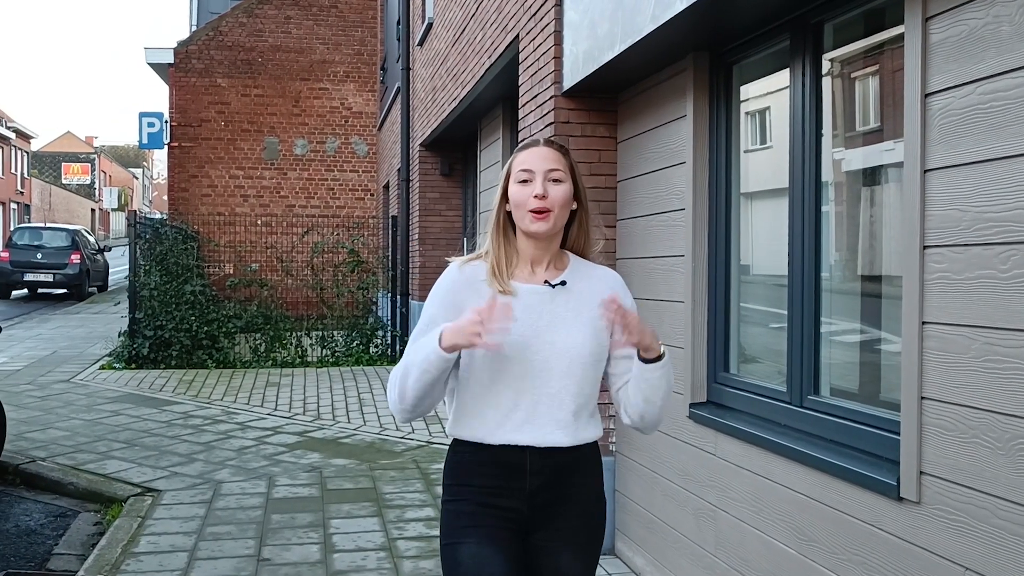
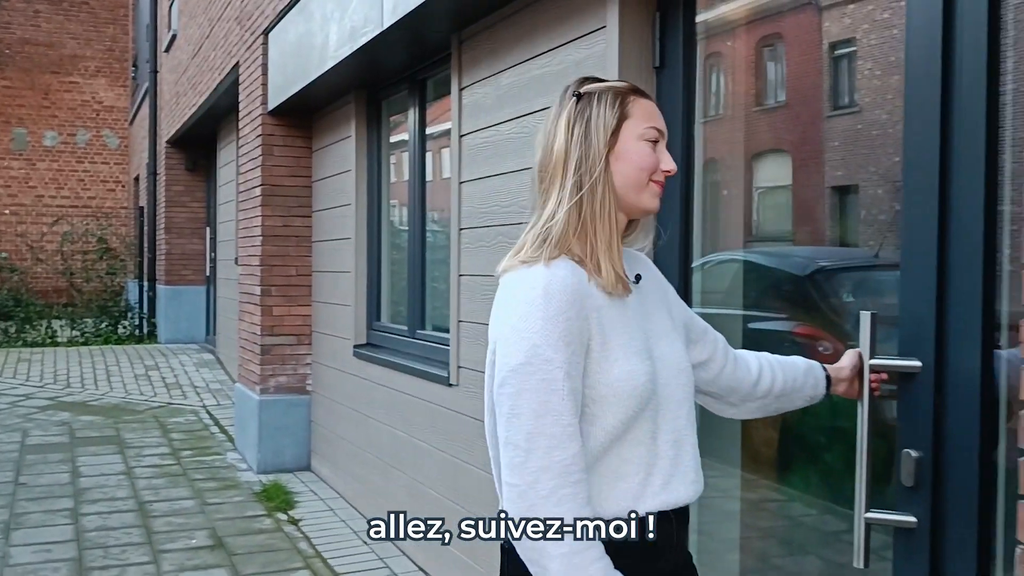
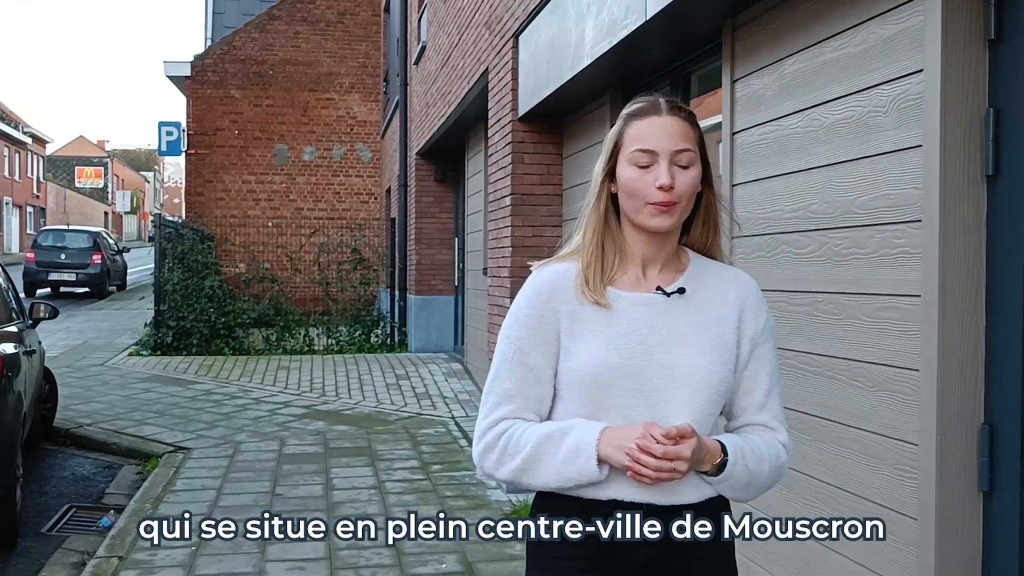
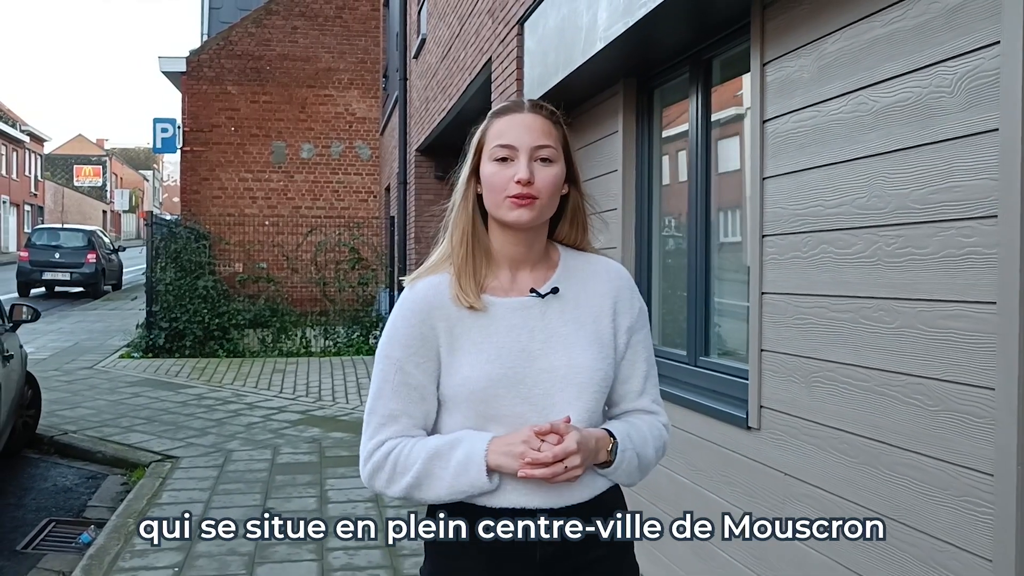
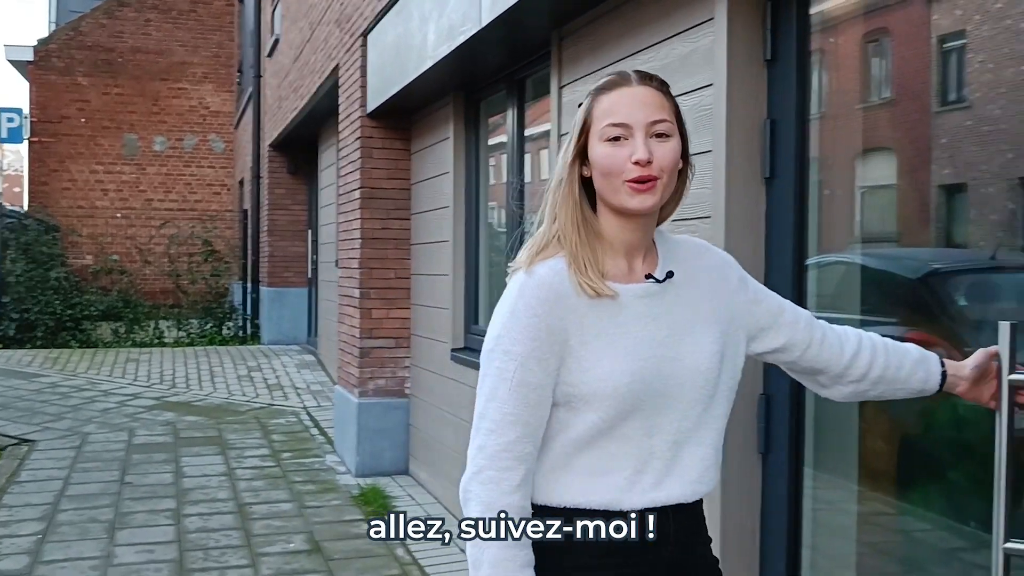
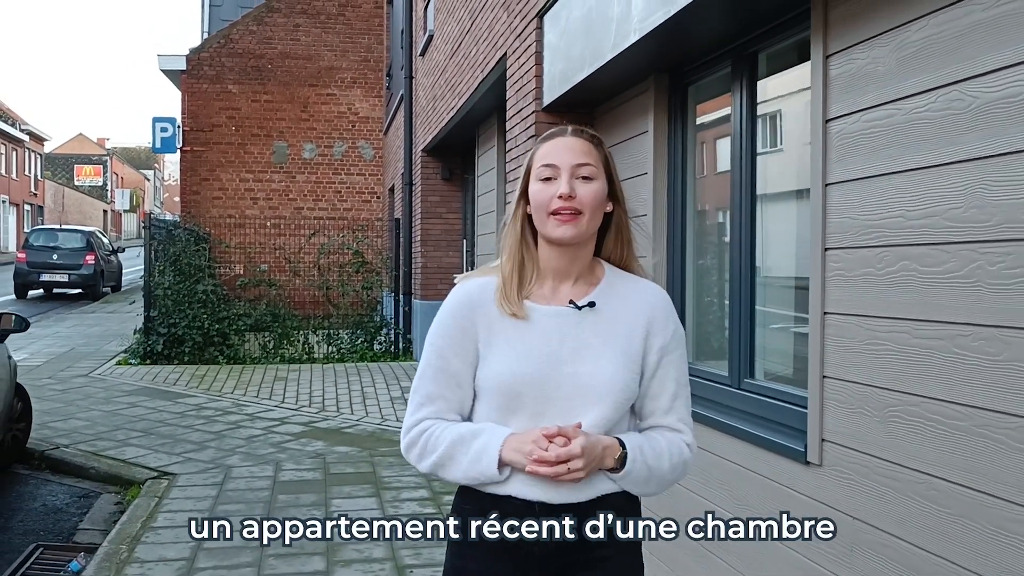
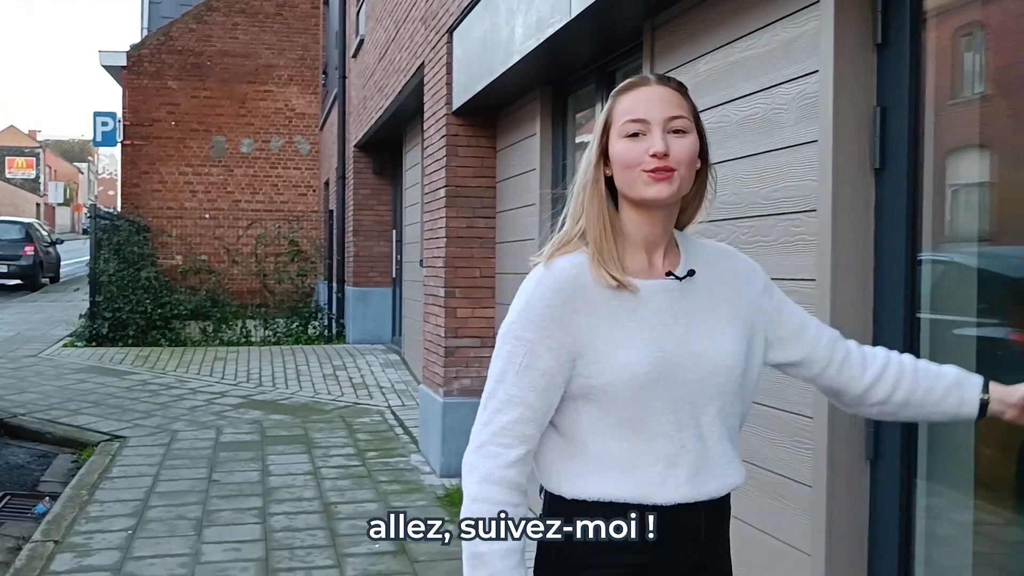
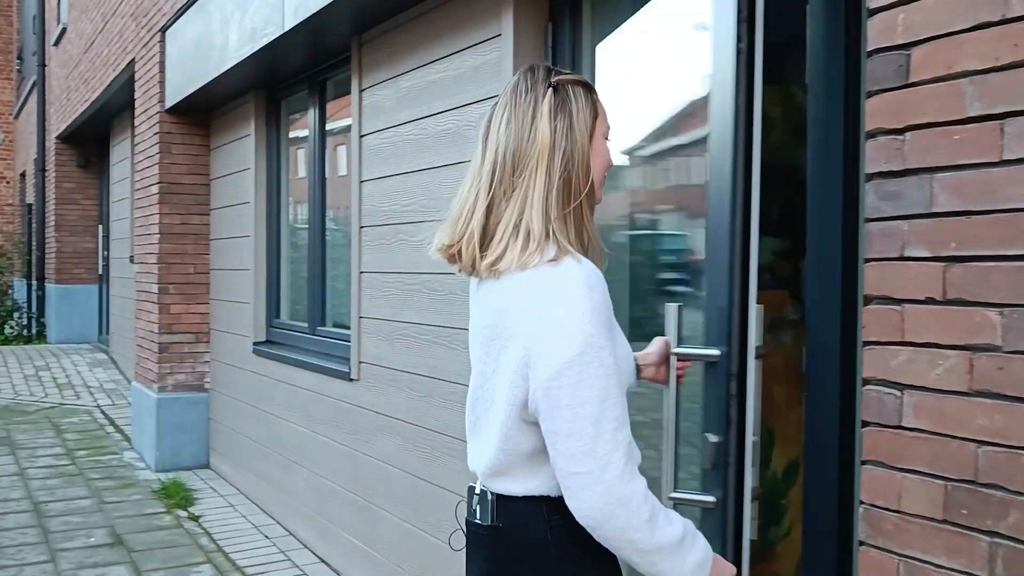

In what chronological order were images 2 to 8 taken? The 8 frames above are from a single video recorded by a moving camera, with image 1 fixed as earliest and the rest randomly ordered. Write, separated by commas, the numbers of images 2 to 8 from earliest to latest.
6, 4, 3, 7, 5, 2, 8
